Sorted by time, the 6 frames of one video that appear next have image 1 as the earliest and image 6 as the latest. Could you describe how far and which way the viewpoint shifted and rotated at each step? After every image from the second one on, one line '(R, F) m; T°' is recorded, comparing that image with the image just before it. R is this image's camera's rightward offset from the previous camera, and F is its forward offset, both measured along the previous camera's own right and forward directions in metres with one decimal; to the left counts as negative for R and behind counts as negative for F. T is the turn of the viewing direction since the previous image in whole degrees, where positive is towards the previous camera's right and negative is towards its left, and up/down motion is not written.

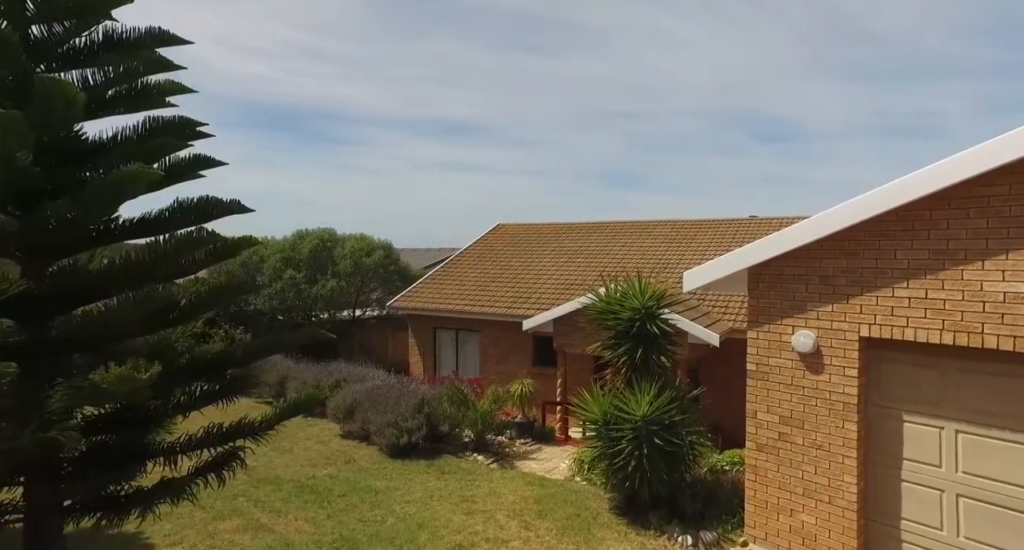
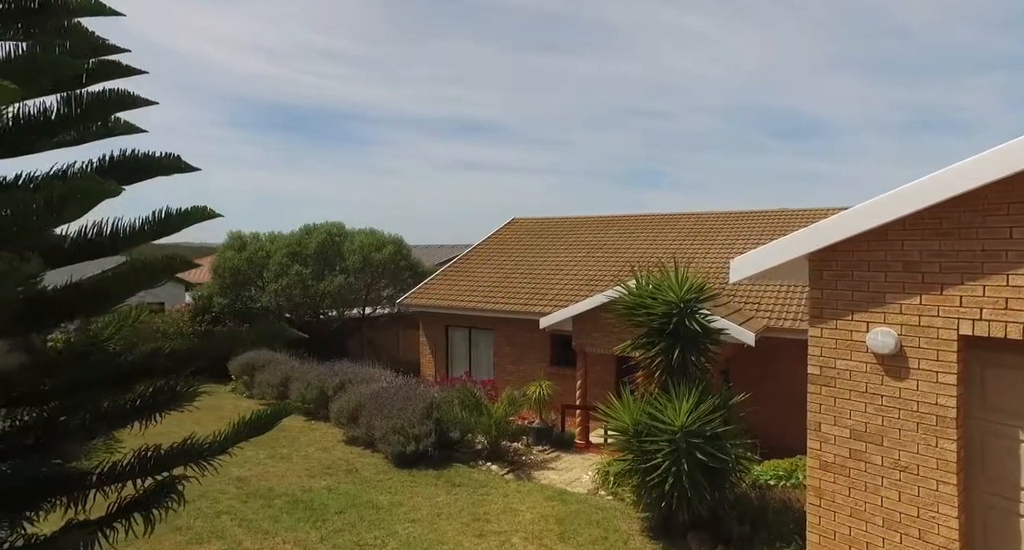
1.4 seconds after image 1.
(0.0, +1.3) m; -1°
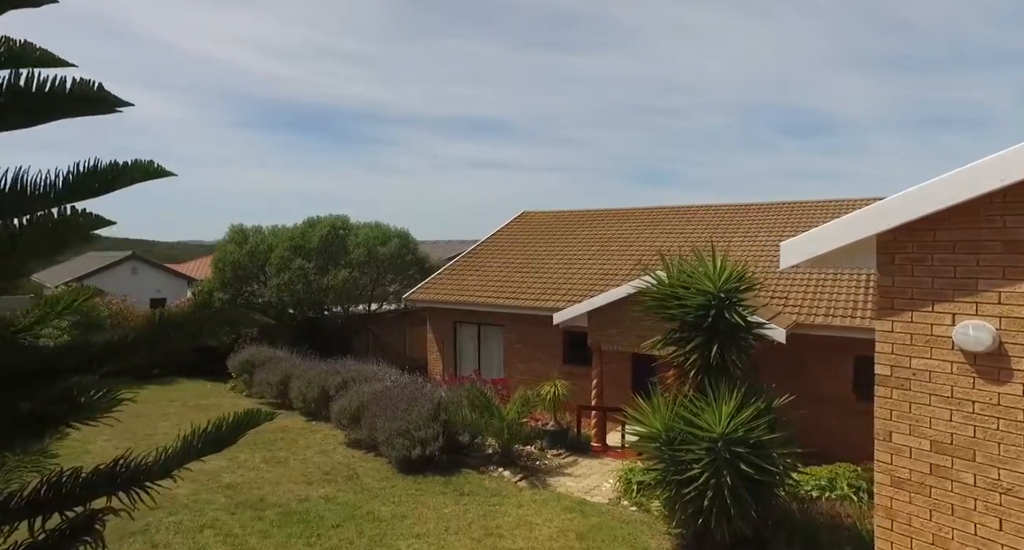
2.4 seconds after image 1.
(-0.1, +1.0) m; -1°
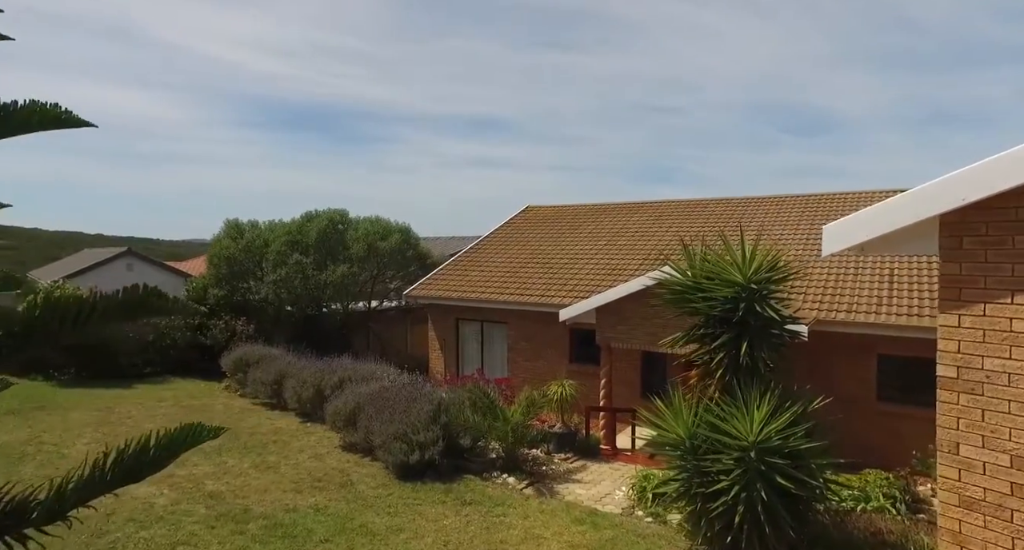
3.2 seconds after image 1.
(0.0, +0.9) m; 0°
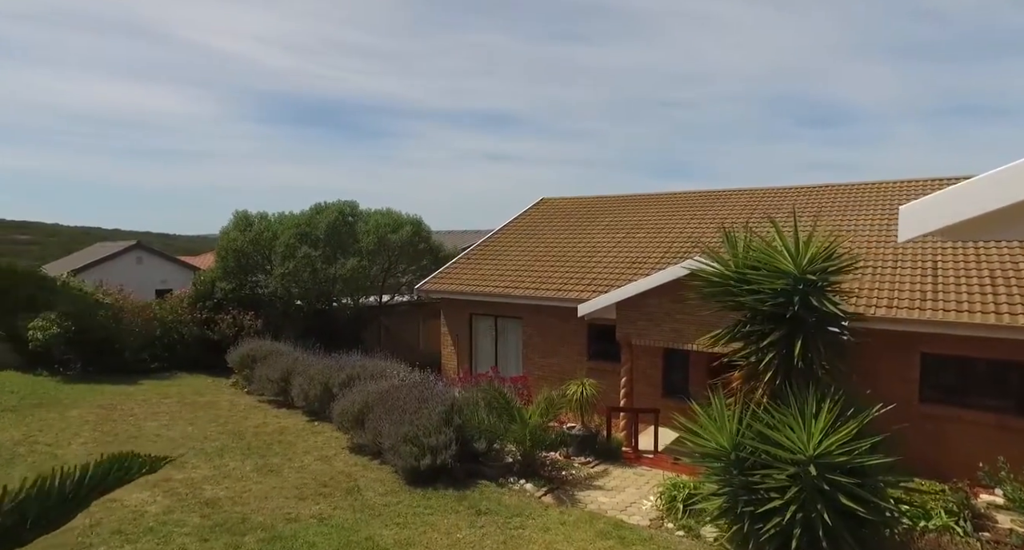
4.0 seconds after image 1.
(-0.1, +0.8) m; -1°
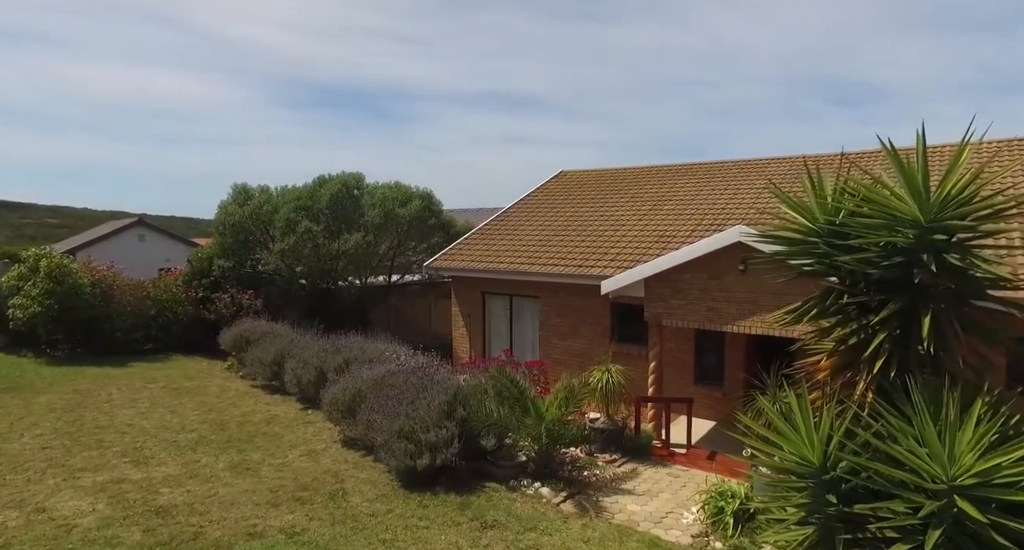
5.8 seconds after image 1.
(+0.1, +1.8) m; -1°
